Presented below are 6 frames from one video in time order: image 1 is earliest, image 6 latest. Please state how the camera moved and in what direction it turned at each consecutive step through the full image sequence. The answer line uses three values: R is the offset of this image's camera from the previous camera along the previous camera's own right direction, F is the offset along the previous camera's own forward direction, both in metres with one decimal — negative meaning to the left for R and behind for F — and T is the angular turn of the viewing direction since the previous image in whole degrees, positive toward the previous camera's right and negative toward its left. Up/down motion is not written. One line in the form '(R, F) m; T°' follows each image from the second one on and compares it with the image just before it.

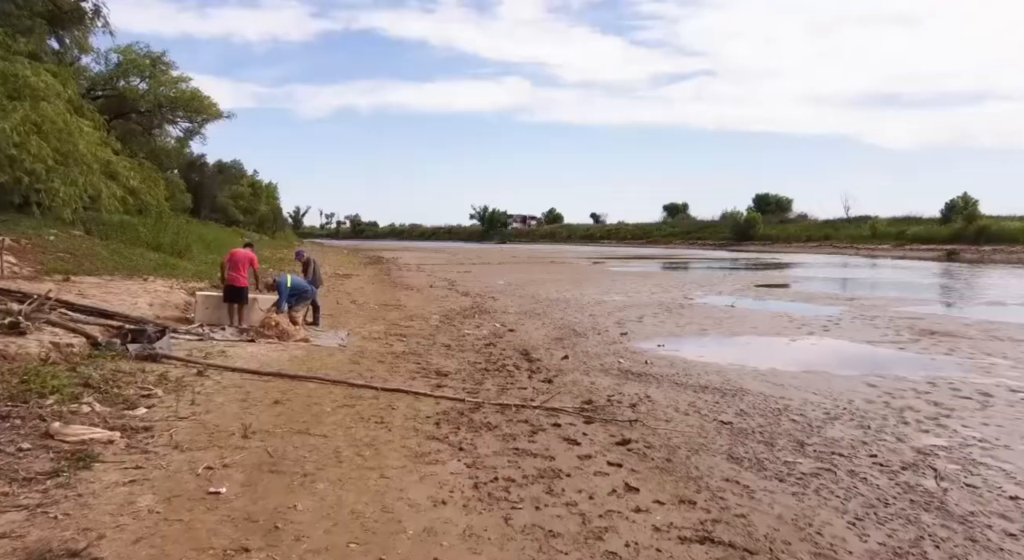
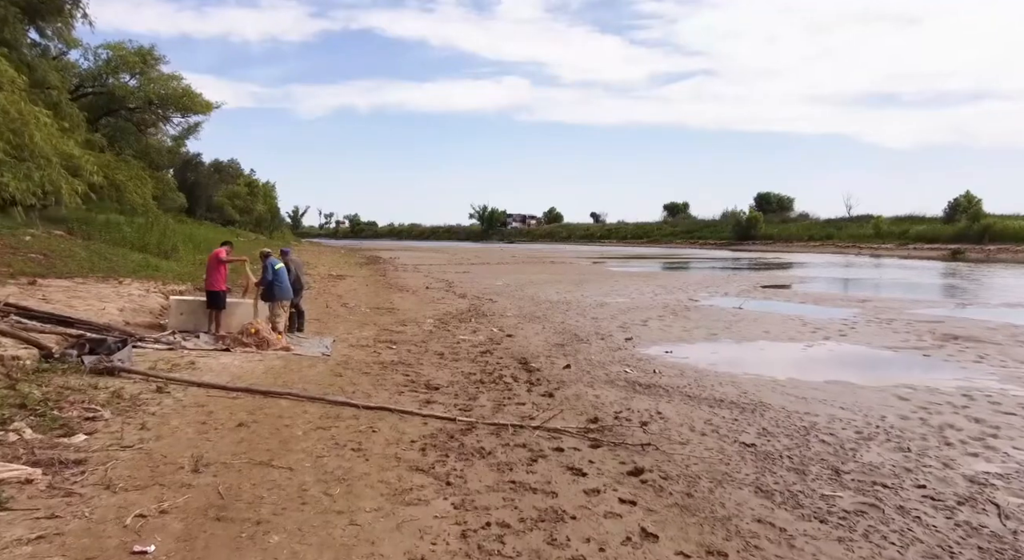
(0.0, +0.9) m; 0°
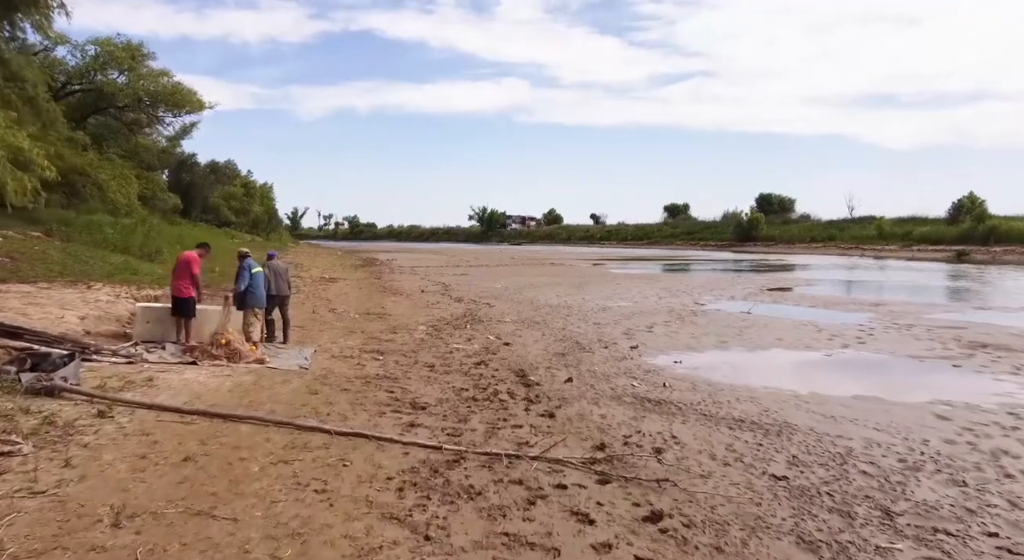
(0.0, +1.0) m; 0°
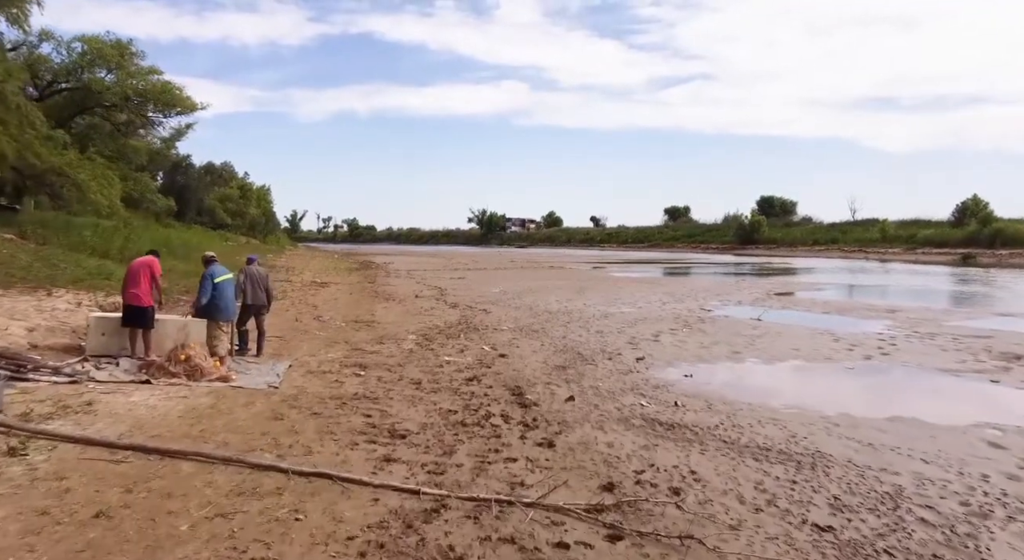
(+0.1, +1.1) m; 0°
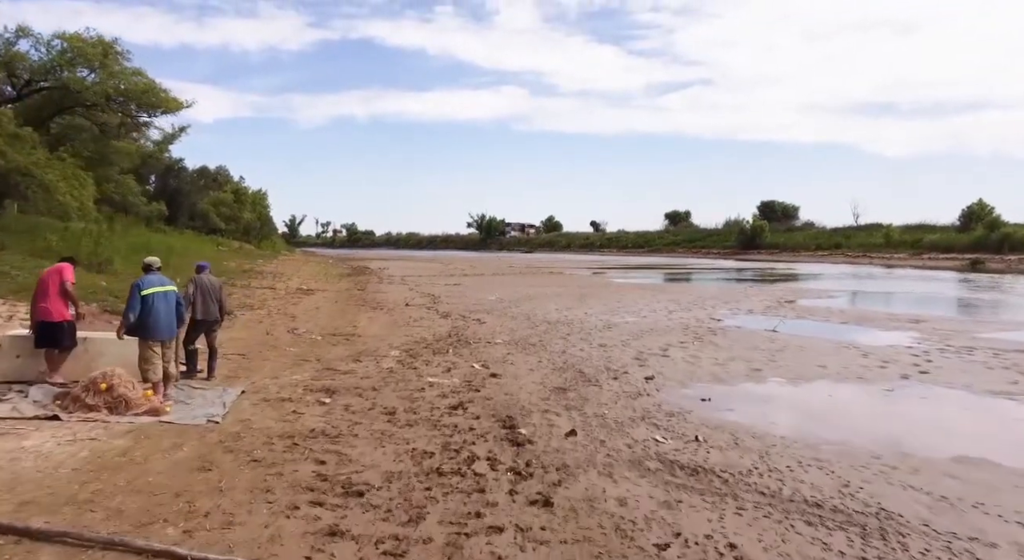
(+0.1, +1.5) m; 0°
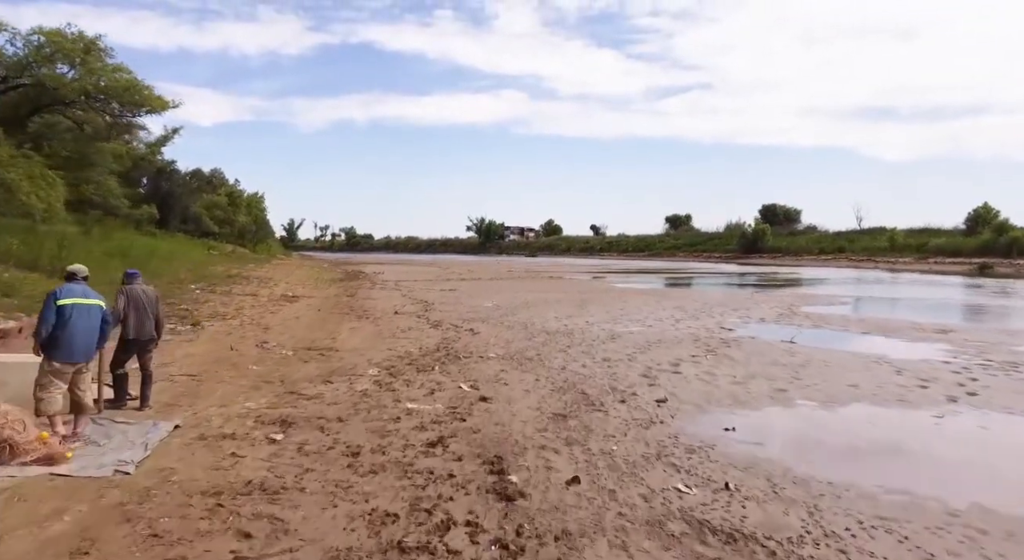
(+0.1, +1.5) m; 0°
